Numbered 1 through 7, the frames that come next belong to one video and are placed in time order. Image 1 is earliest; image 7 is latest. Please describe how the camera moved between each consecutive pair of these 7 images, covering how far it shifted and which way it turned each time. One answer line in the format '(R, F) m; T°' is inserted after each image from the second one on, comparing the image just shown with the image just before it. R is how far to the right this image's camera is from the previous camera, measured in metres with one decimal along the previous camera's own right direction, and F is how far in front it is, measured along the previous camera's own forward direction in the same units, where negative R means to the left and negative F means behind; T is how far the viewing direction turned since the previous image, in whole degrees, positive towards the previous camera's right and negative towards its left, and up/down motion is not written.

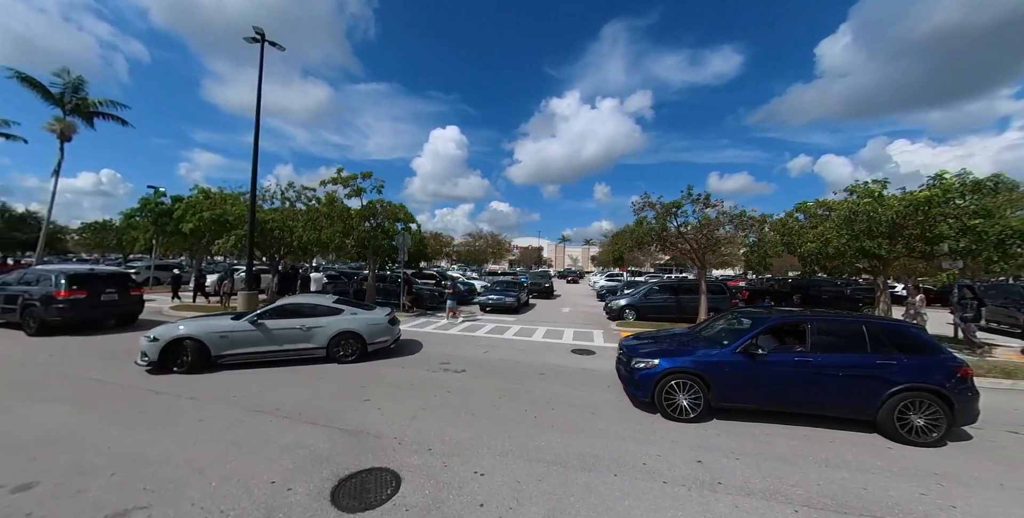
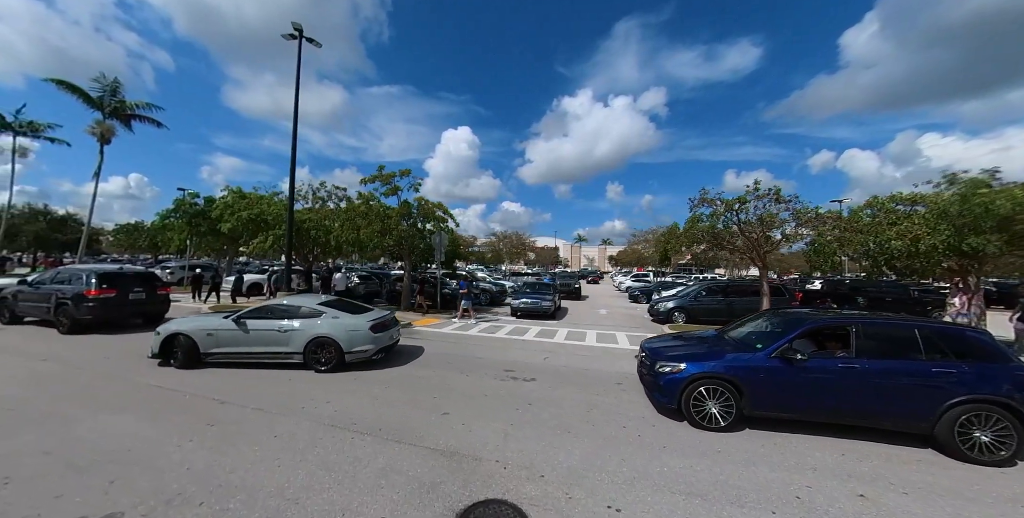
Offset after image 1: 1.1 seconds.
(-1.0, +0.5) m; -2°
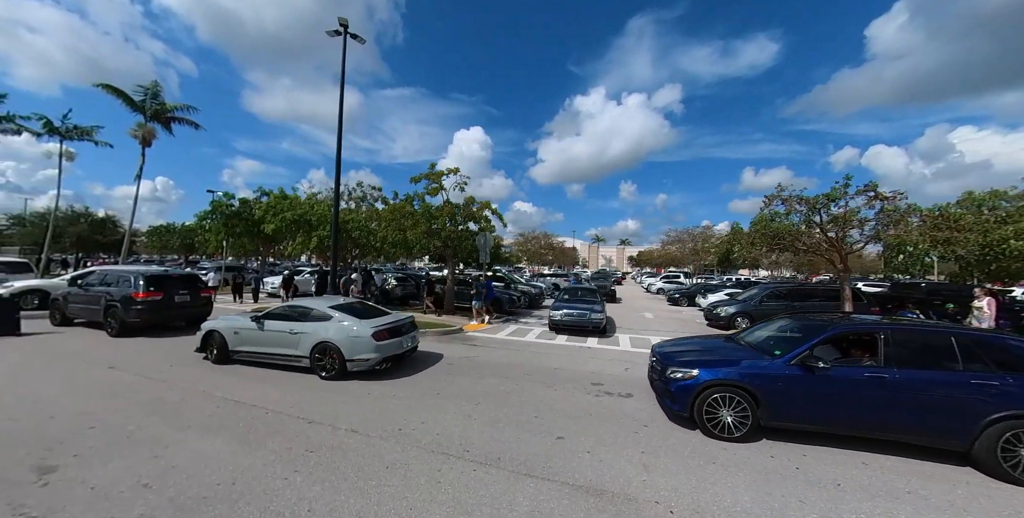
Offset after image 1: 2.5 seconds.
(-1.2, +0.5) m; -2°
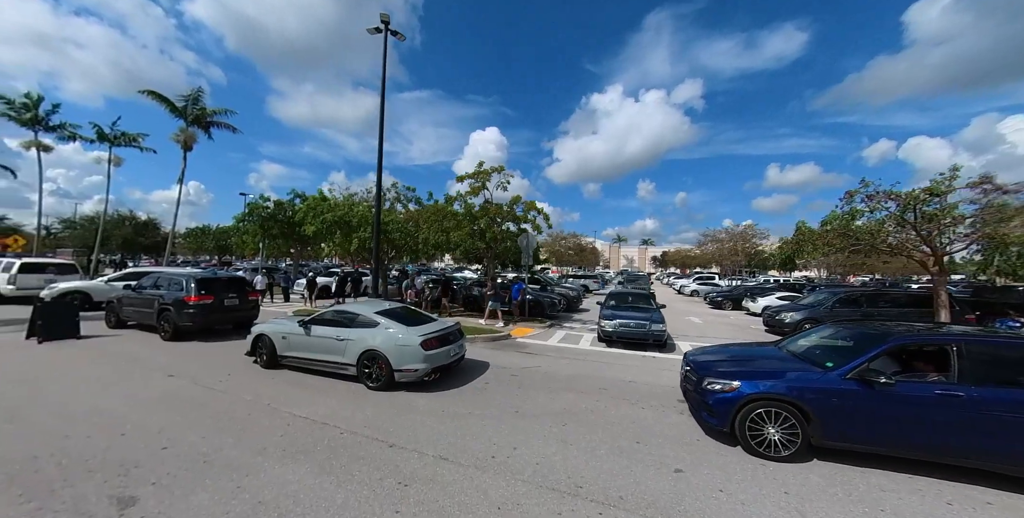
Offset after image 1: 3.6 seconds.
(-0.9, +0.5) m; -3°
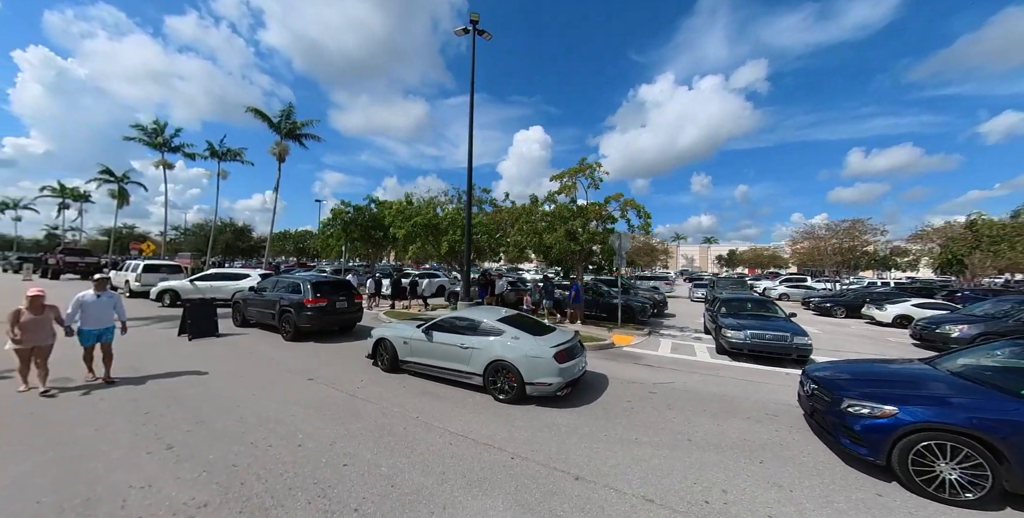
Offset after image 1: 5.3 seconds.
(-1.4, +0.4) m; -8°
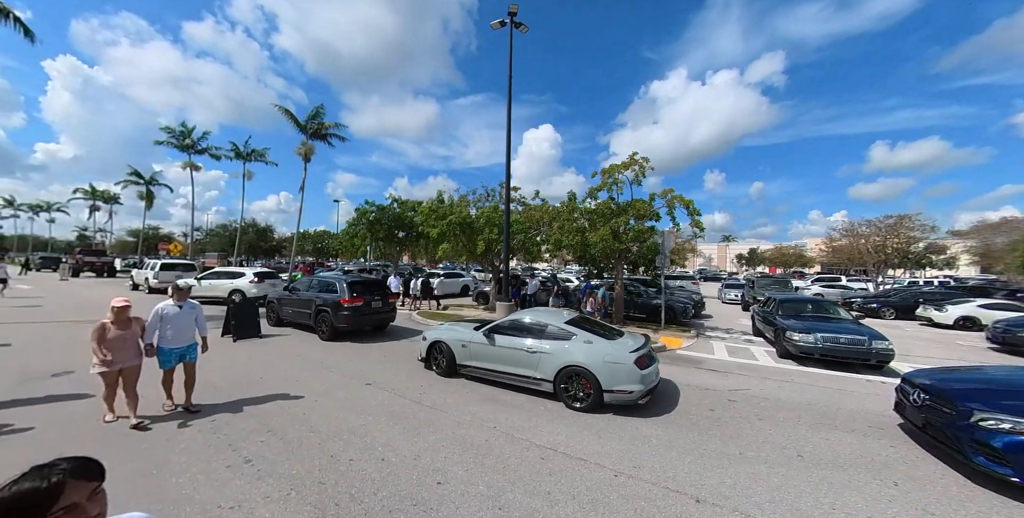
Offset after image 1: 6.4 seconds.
(-0.9, +0.3) m; -2°
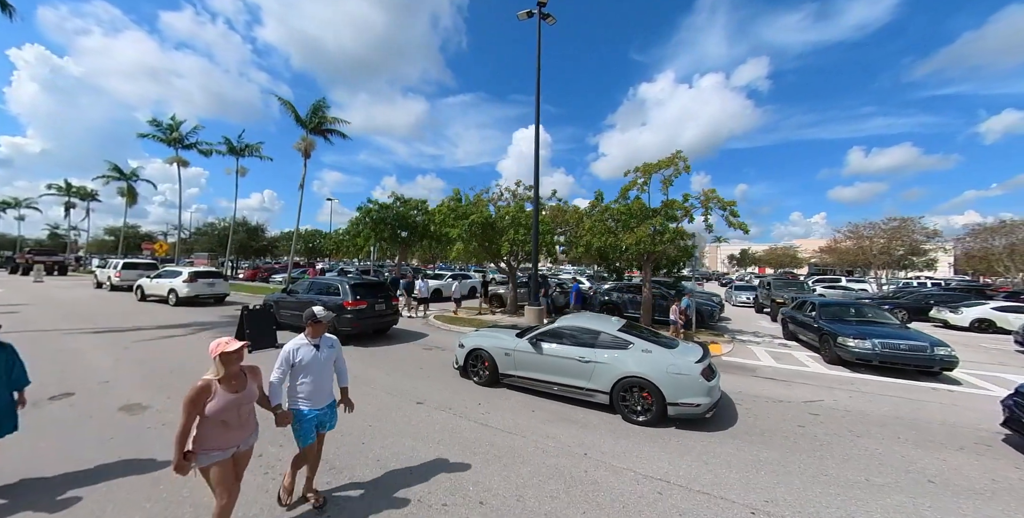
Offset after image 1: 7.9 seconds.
(-1.1, +0.5) m; +2°
